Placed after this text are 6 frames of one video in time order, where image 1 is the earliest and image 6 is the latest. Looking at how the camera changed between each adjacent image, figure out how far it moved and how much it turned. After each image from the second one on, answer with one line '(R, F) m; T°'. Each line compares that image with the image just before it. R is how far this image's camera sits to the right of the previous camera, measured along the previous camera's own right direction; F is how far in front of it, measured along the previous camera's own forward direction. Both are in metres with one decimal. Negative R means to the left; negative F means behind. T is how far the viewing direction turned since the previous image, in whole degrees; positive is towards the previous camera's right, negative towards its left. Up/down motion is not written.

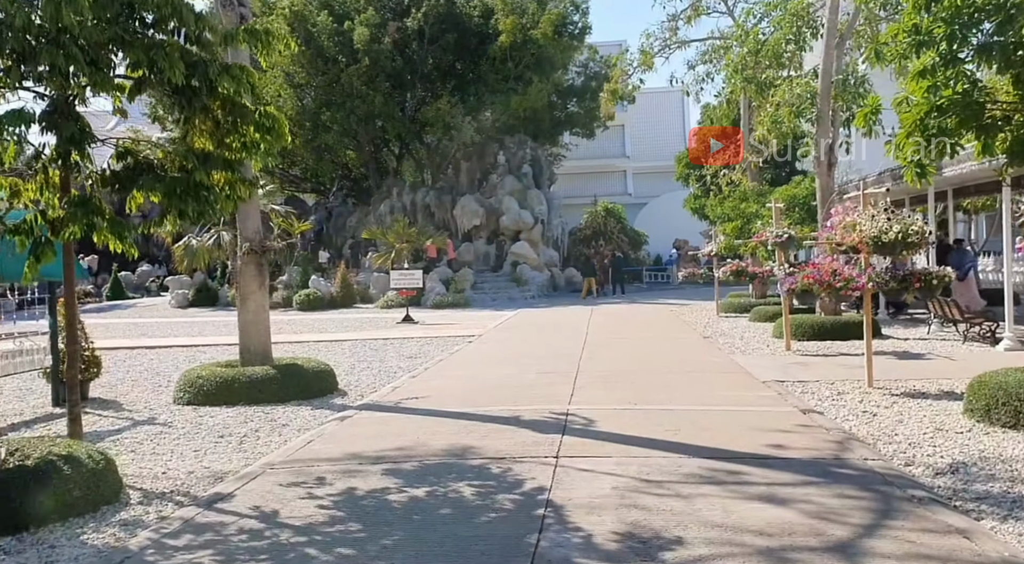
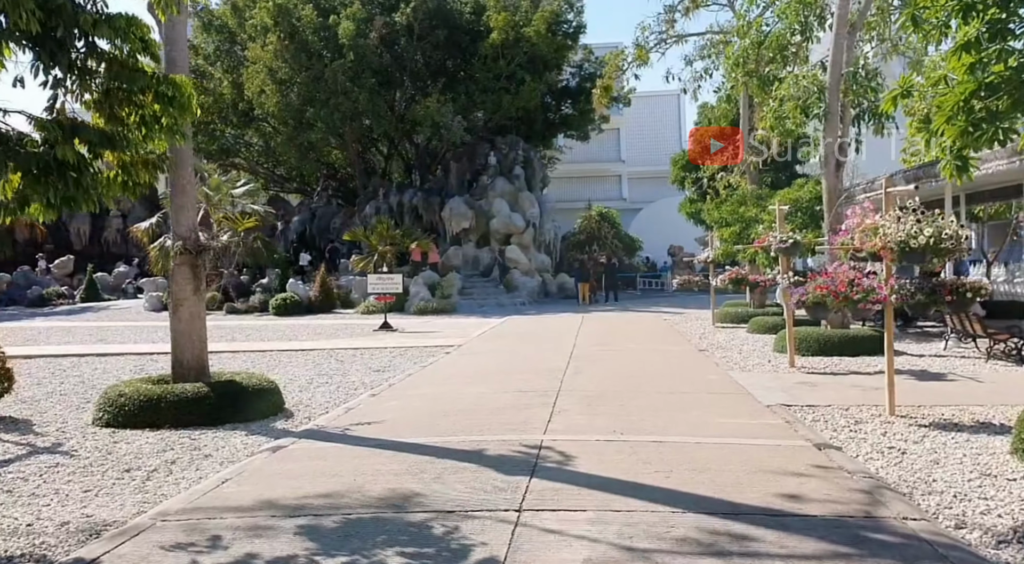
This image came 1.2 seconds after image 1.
(+0.2, +1.3) m; 0°
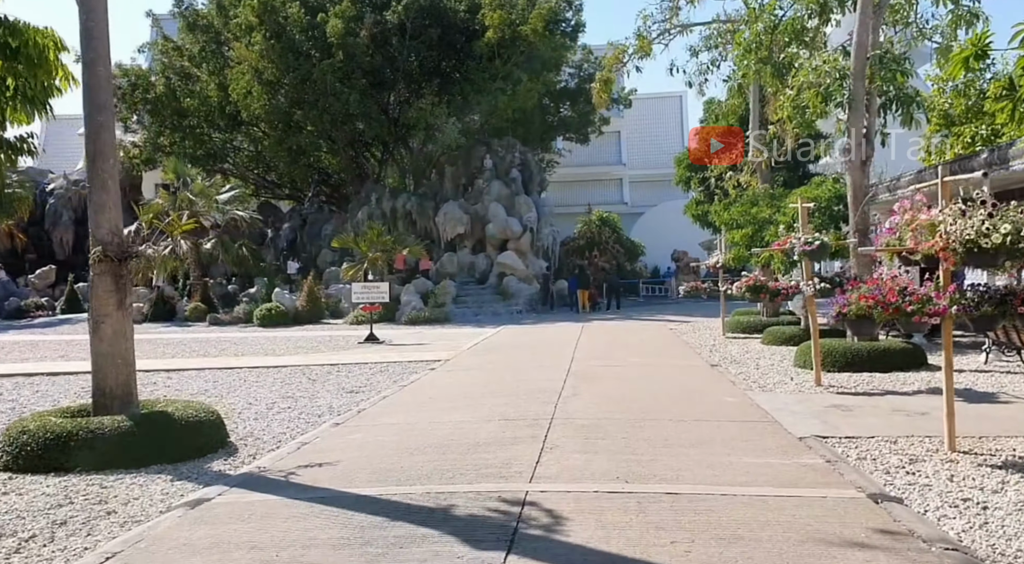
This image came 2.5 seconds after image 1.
(+0.2, +1.4) m; 0°
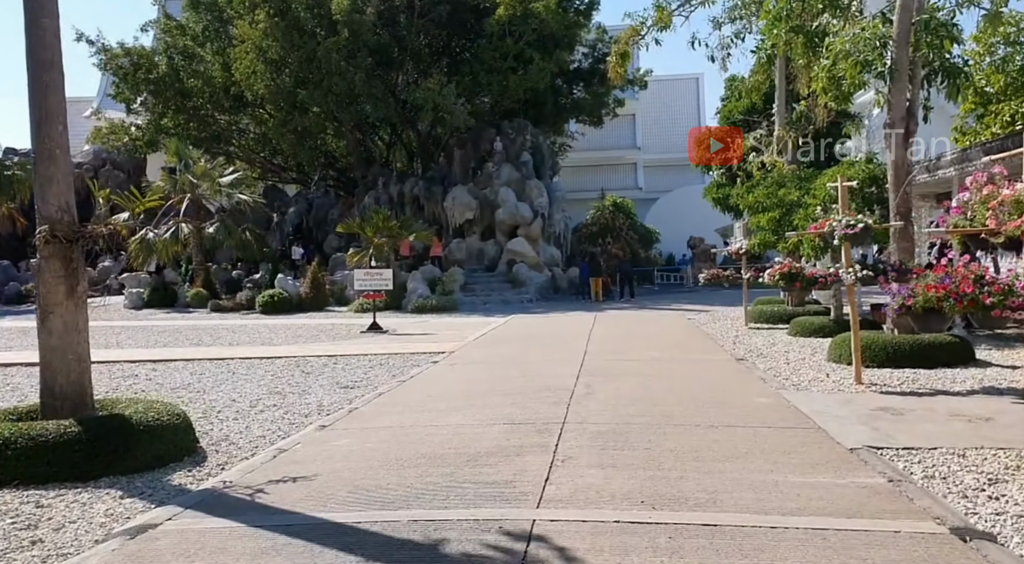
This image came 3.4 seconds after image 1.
(0.0, +1.0) m; -1°
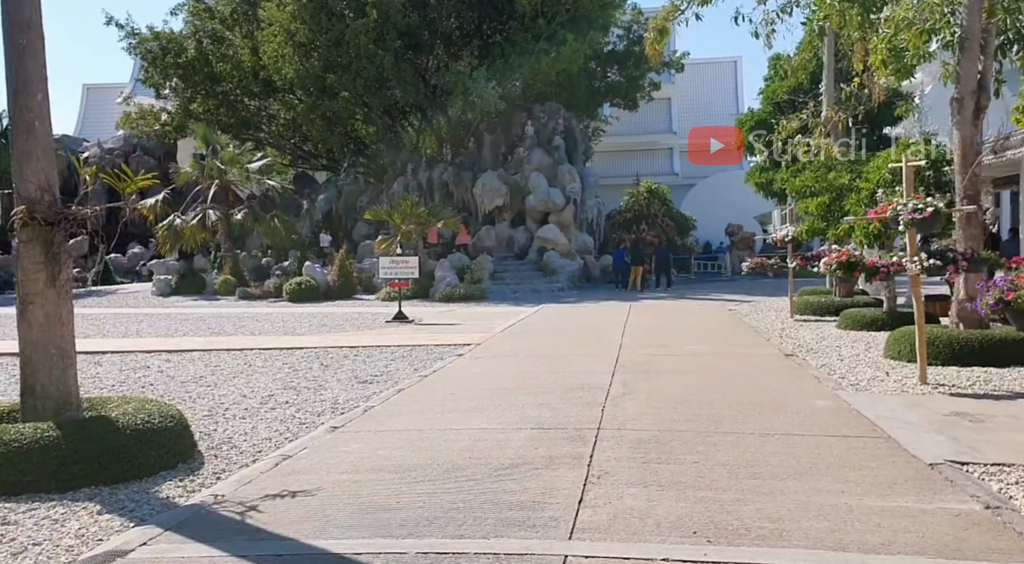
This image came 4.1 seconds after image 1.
(0.0, +0.8) m; -2°
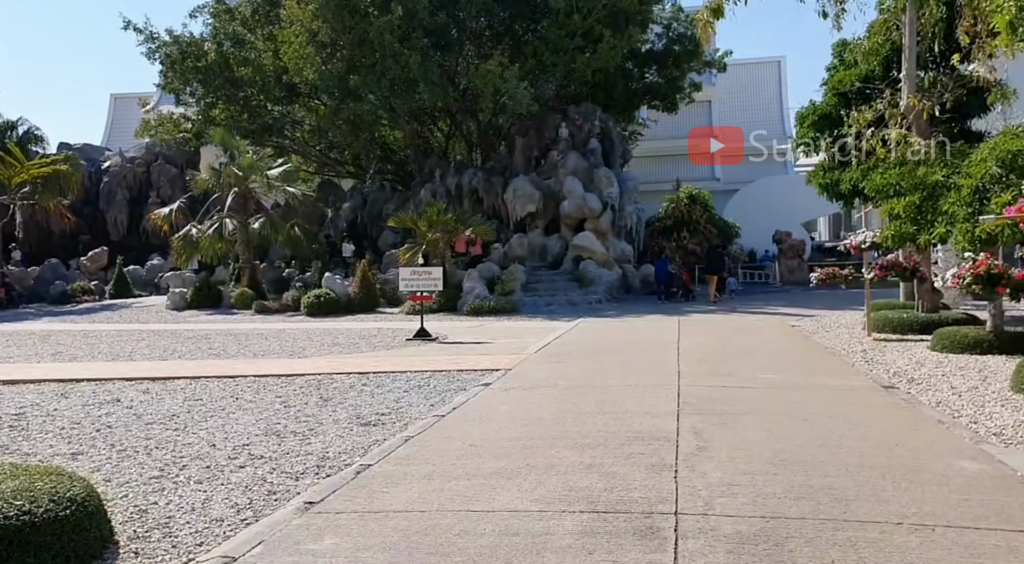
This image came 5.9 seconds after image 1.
(0.0, +2.0) m; -2°
